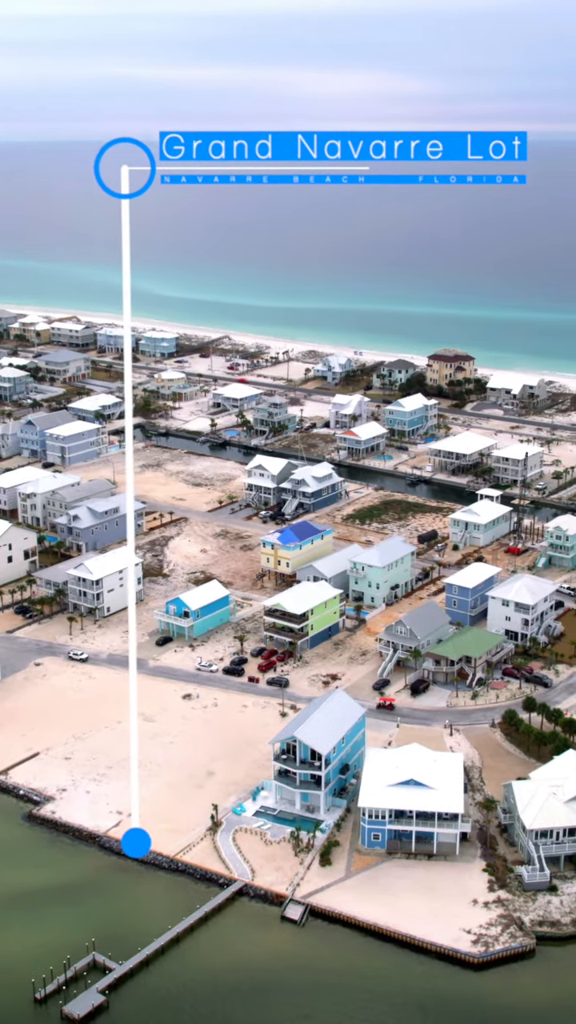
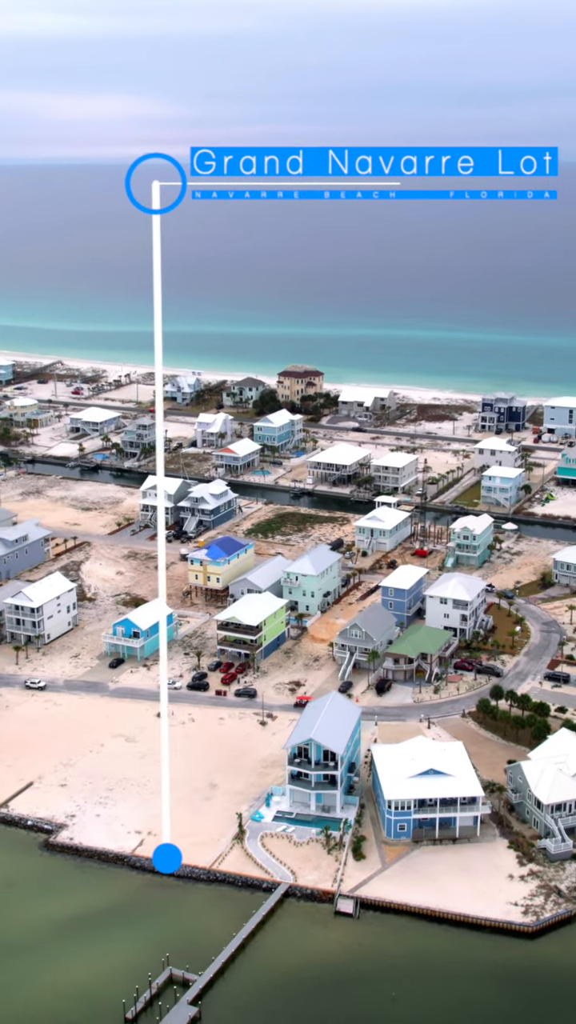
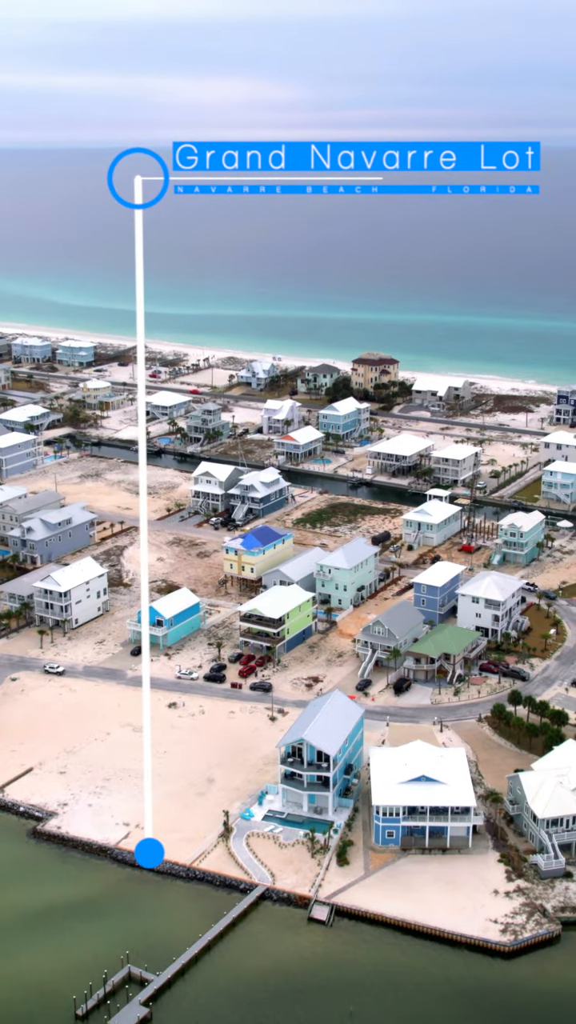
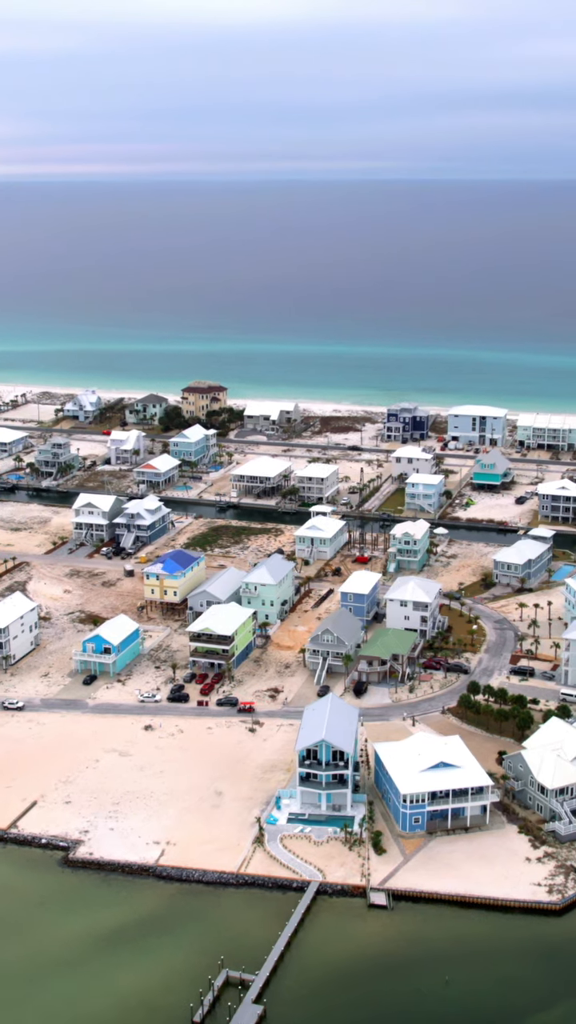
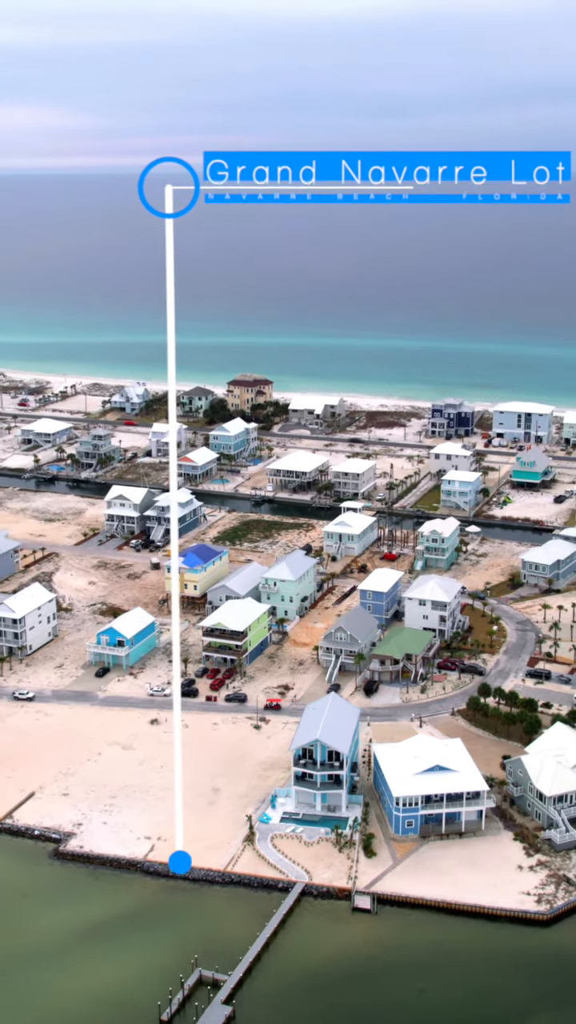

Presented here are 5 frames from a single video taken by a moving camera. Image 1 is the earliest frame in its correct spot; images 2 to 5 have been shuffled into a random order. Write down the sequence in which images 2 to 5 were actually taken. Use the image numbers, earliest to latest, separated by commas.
3, 2, 5, 4
